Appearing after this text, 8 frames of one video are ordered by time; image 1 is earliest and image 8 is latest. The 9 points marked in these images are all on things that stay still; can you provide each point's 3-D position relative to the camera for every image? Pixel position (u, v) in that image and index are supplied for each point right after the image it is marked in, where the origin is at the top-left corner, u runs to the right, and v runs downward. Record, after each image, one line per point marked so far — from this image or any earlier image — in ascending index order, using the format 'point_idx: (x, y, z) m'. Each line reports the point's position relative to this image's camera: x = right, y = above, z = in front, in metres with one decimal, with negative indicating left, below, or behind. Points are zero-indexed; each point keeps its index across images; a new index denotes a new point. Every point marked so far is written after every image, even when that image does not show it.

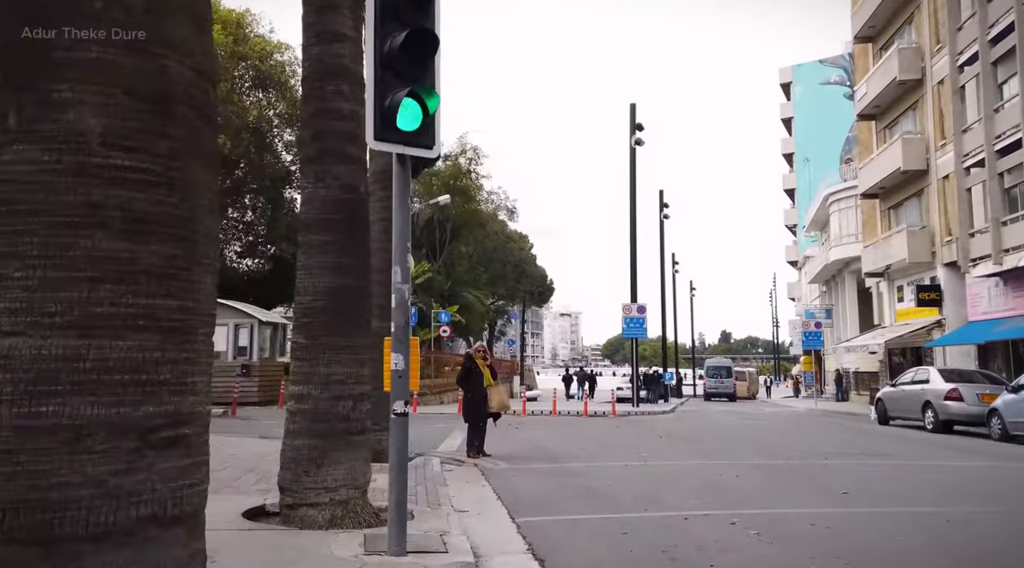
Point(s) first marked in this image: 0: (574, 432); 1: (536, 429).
0: (+1.4, -3.4, +17.7) m
1: (+0.6, -3.5, +18.7) m
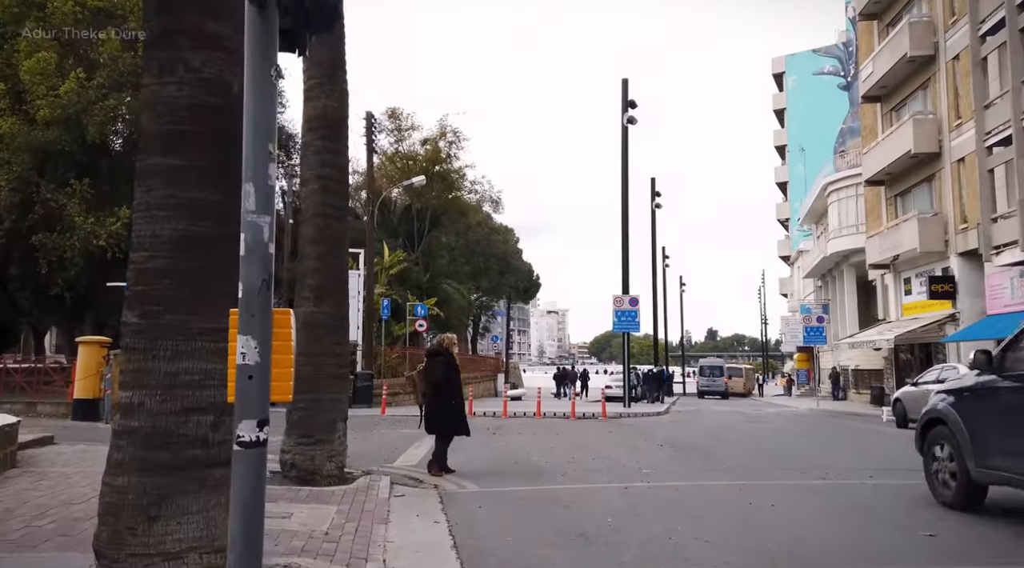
0: (+0.9, -3.0, +15.4) m
1: (+0.1, -3.1, +16.3) m
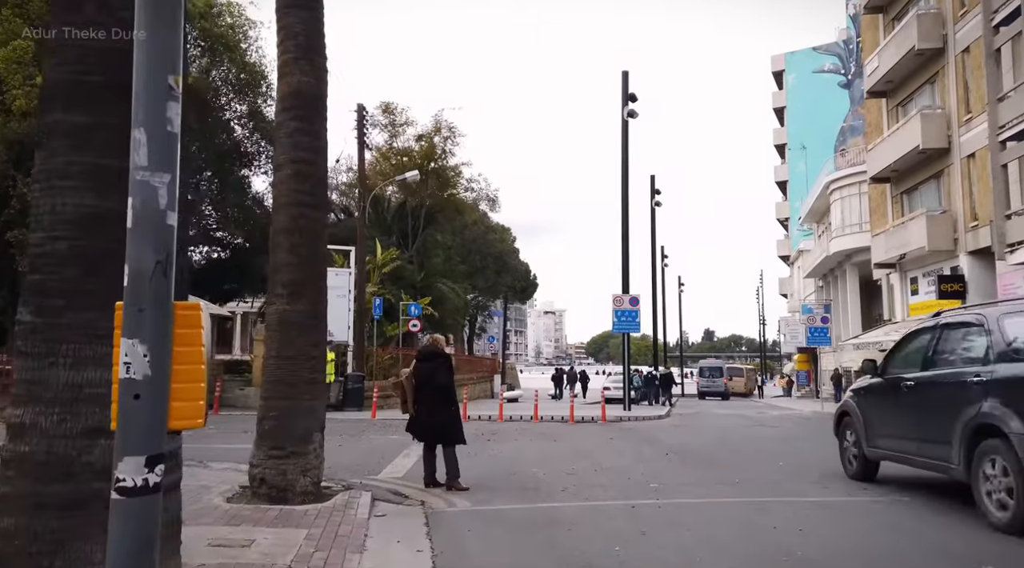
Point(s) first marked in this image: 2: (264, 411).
0: (+0.8, -3.0, +14.5) m
1: (0.0, -3.1, +15.4) m
2: (-2.6, -1.3, +8.1) m
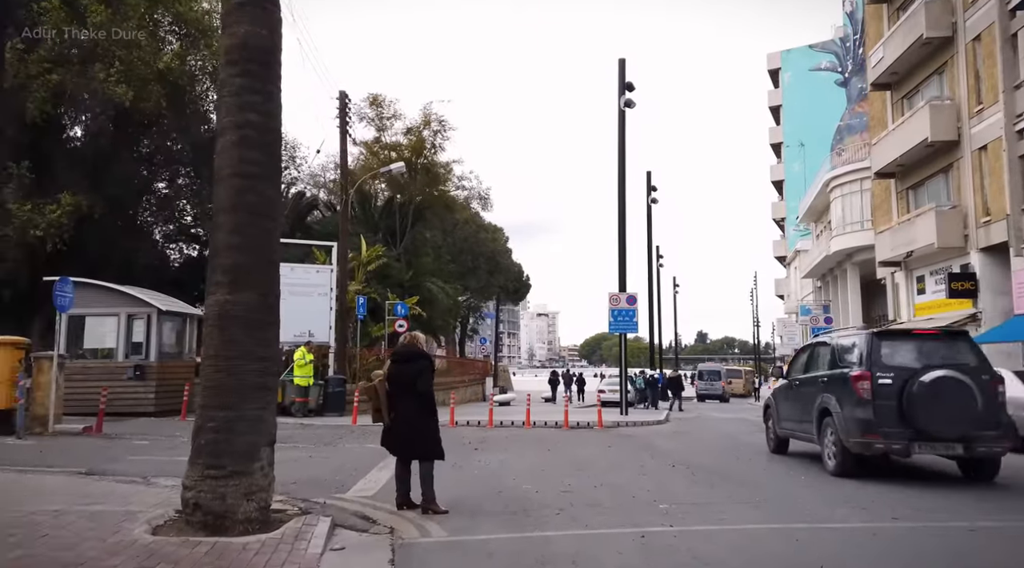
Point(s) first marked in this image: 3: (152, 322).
0: (+0.7, -2.9, +13.2) m
1: (-0.2, -3.0, +14.1) m
2: (-2.7, -1.2, +6.8) m
3: (-9.0, -0.9, +19.5) m
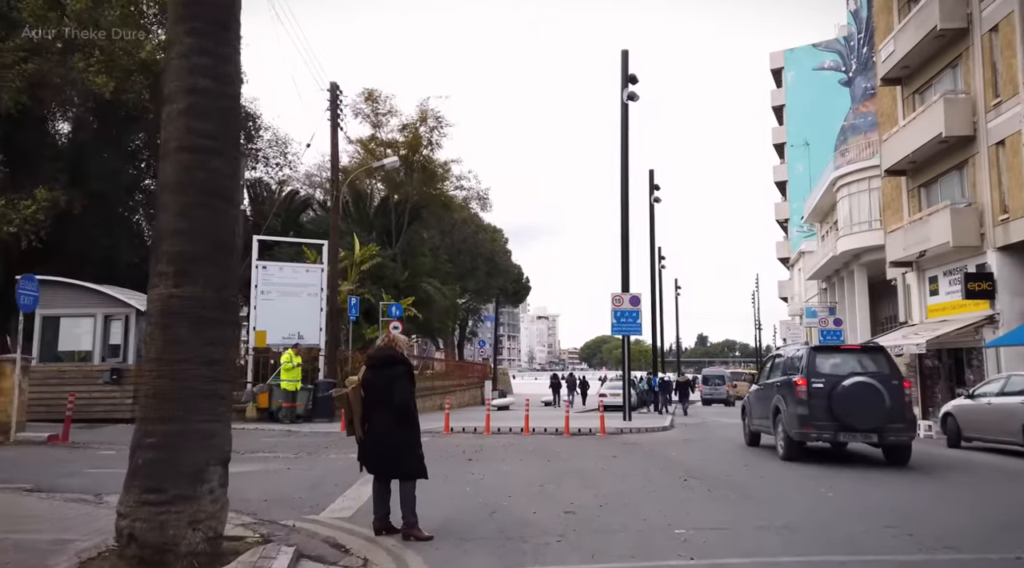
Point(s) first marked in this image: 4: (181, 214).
0: (+0.6, -2.9, +12.2) m
1: (-0.3, -3.0, +13.1) m
2: (-2.8, -1.1, +5.8) m
3: (-9.0, -0.9, +18.5) m
4: (-2.5, +0.5, +6.0) m
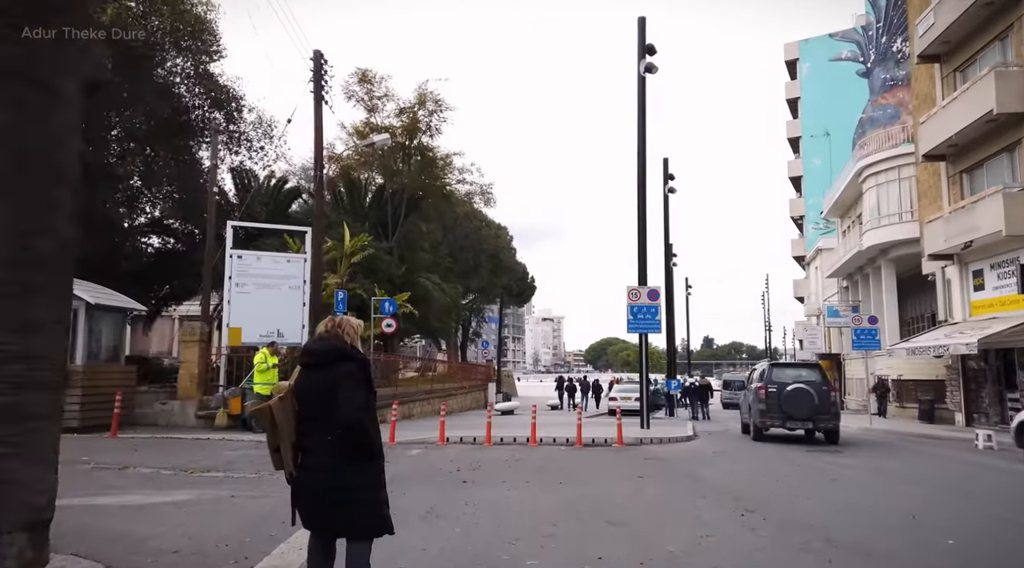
0: (+0.7, -2.6, +9.7) m
1: (-0.2, -2.7, +10.7) m
2: (-2.7, -0.9, +3.4) m
3: (-8.9, -0.7, +16.2) m
4: (-2.5, +0.8, +3.6) m
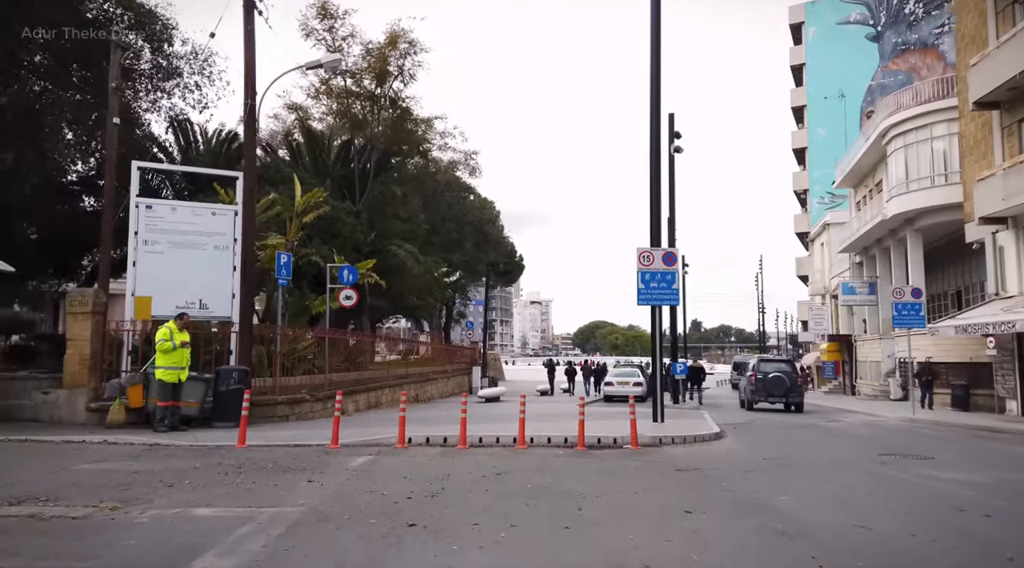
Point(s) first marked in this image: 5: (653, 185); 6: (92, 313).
0: (+0.5, -2.0, +5.7) m
1: (-0.4, -2.1, +6.7) m
2: (-2.8, -0.4, -0.7) m
3: (-9.2, +0.1, +11.9) m
4: (-2.6, +1.3, -0.5) m
5: (+3.5, +2.5, +19.8) m
6: (-7.9, -0.6, +14.7) m
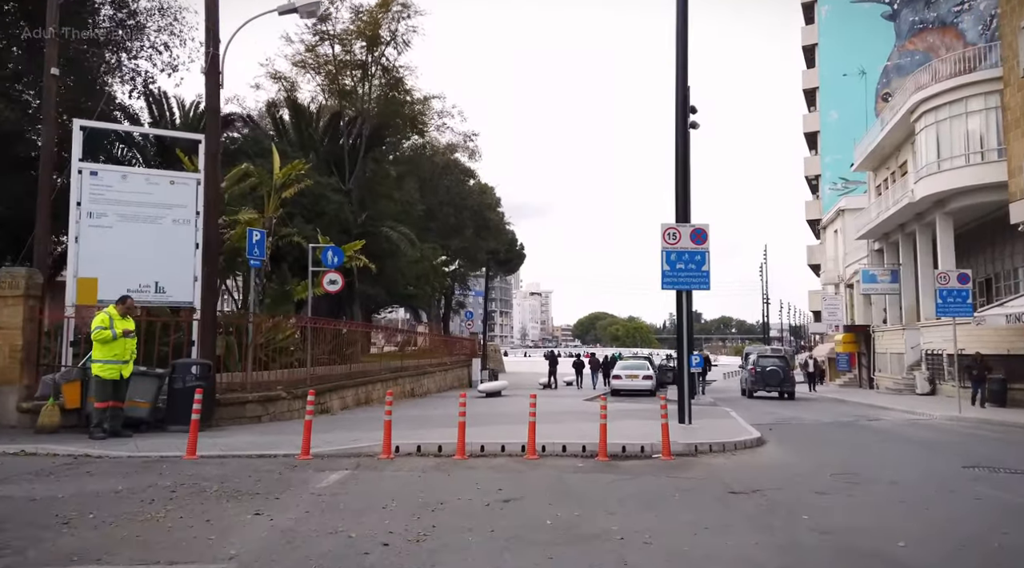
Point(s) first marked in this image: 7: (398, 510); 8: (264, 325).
0: (+0.6, -1.7, +3.5) m
1: (-0.3, -1.8, +4.4) m
2: (-2.7, -0.2, -3.0) m
3: (-9.1, +0.4, +9.7) m
4: (-2.5, +1.5, -2.8) m
5: (+3.6, +2.9, +17.5) m
6: (-7.8, -0.2, +12.5) m
7: (-1.1, -2.0, +7.1) m
8: (-4.9, -0.8, +15.5) m
